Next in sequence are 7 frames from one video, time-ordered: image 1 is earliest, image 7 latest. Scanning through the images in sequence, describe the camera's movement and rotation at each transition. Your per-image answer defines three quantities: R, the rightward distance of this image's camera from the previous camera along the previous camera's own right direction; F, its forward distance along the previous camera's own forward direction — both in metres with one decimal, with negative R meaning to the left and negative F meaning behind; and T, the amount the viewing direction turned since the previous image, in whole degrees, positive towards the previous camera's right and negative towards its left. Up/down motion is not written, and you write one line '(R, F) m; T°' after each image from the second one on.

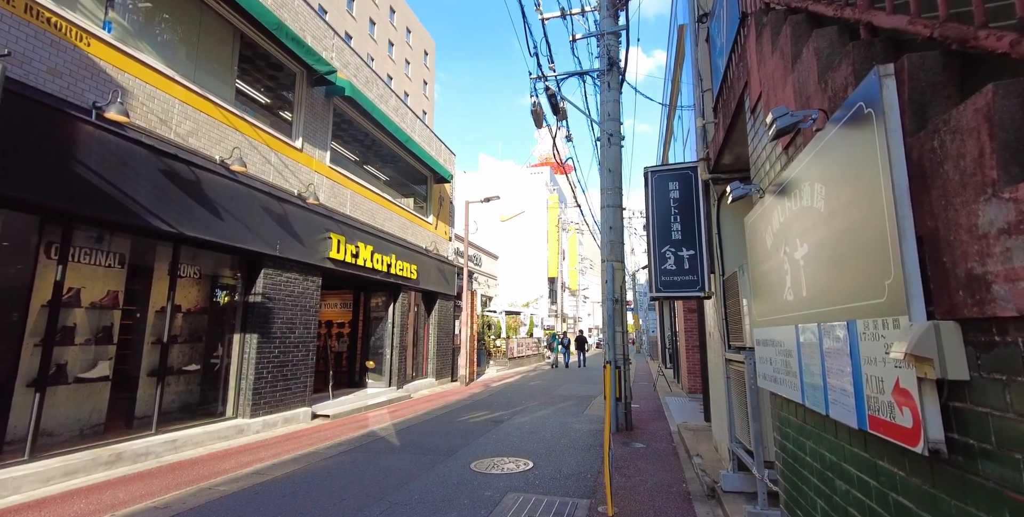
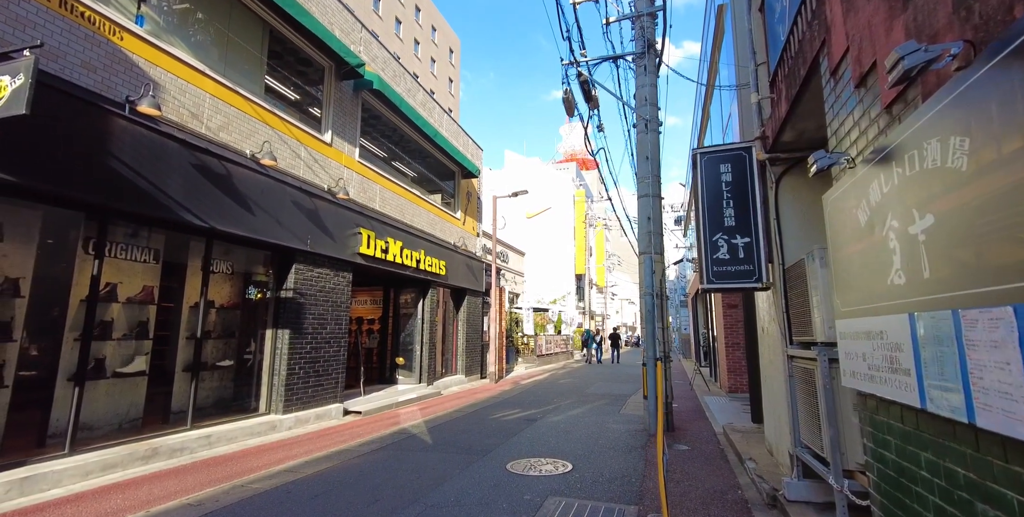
(-0.1, +0.3) m; -3°
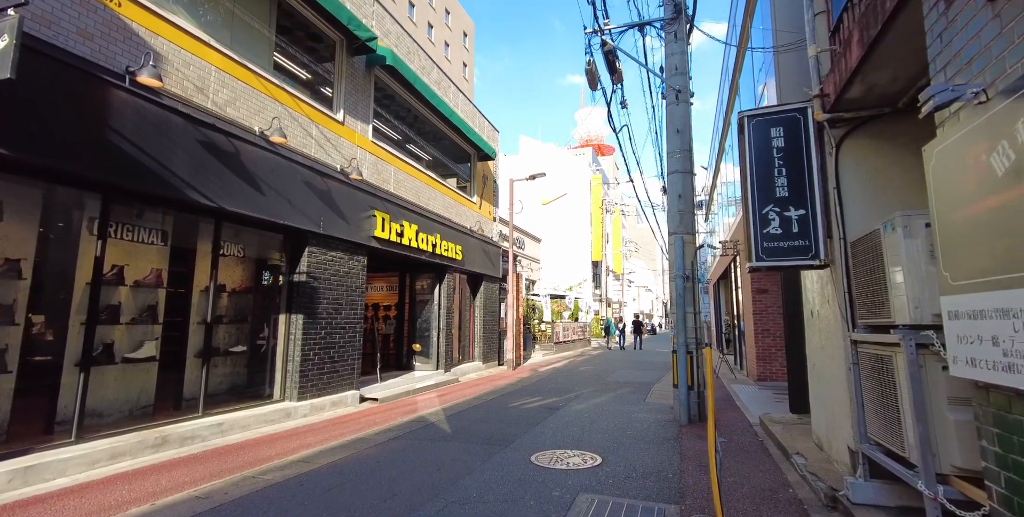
(-0.1, +0.4) m; -2°
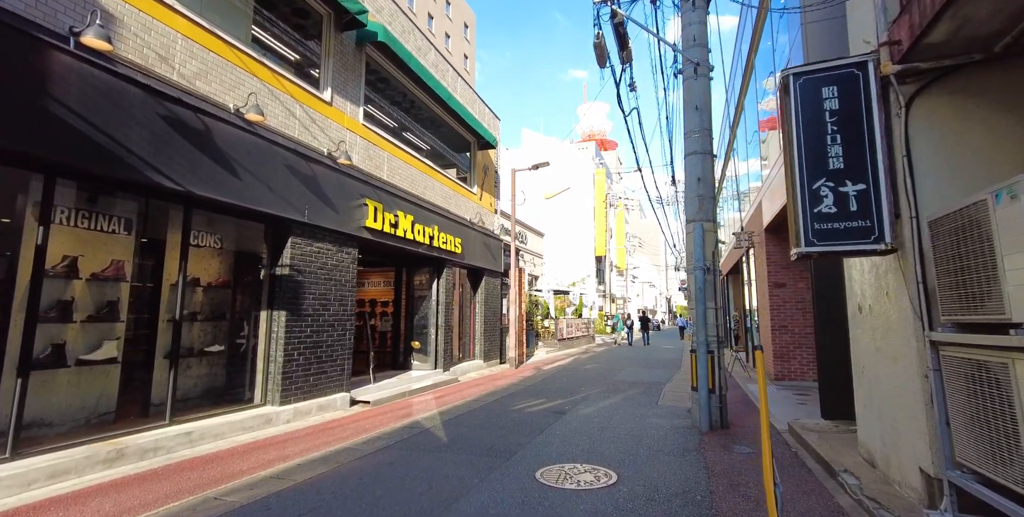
(0.0, +0.7) m; 0°
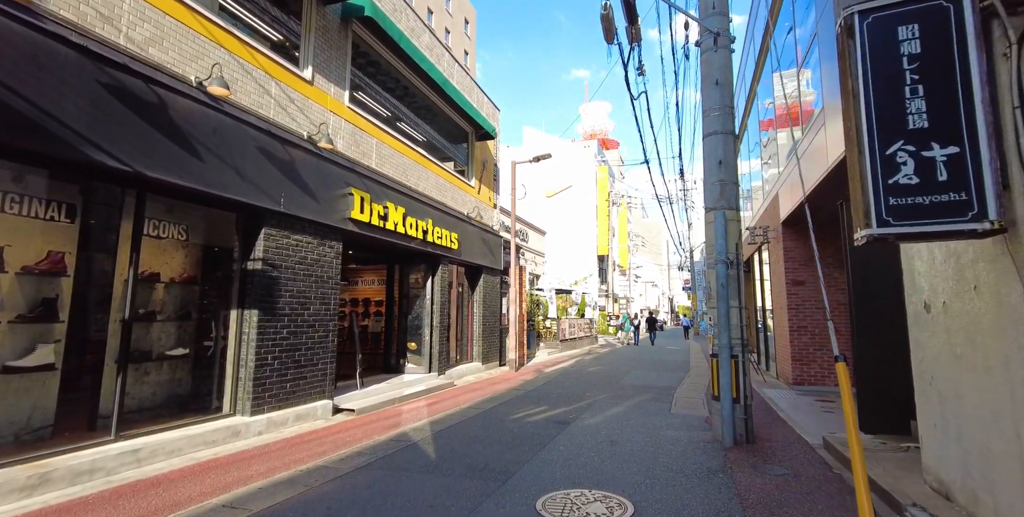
(0.0, +0.7) m; 0°
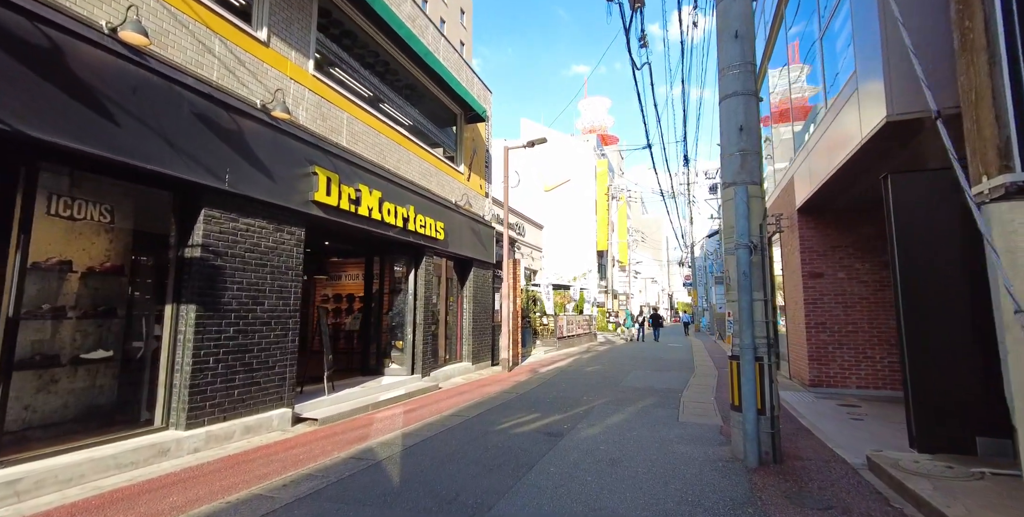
(+0.2, +0.9) m; 0°
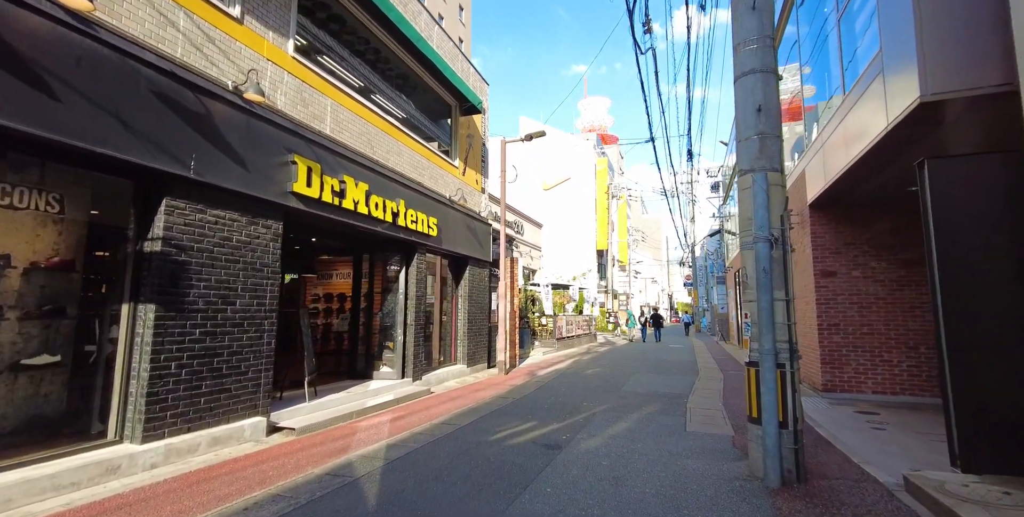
(+0.1, +0.5) m; 0°
